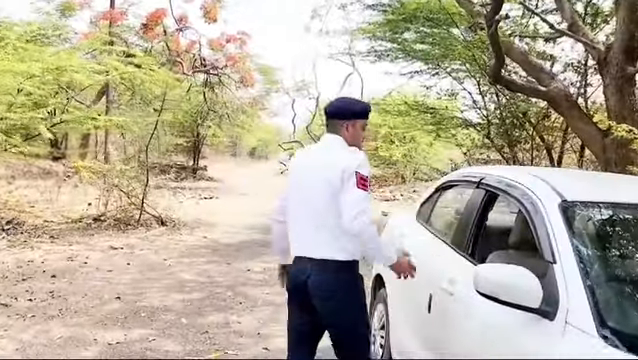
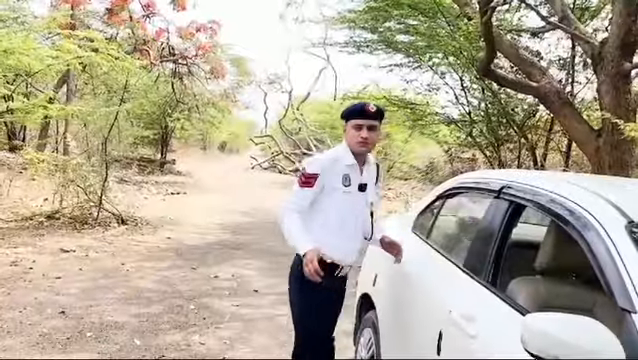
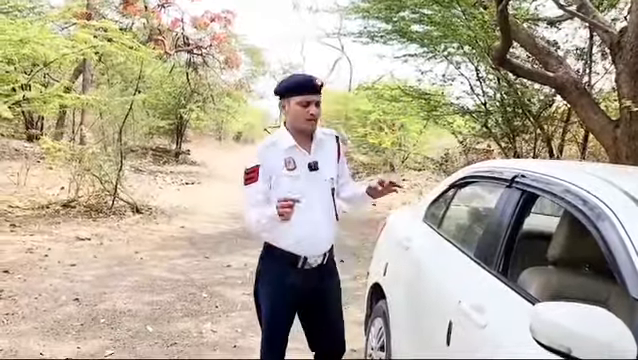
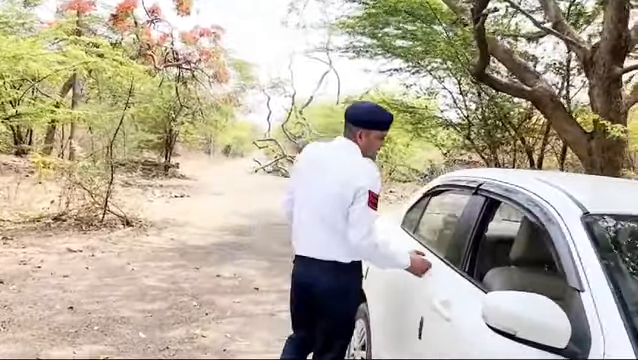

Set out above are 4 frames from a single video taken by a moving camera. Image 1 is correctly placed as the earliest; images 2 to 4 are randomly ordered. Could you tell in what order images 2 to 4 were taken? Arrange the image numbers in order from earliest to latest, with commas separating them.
4, 2, 3
